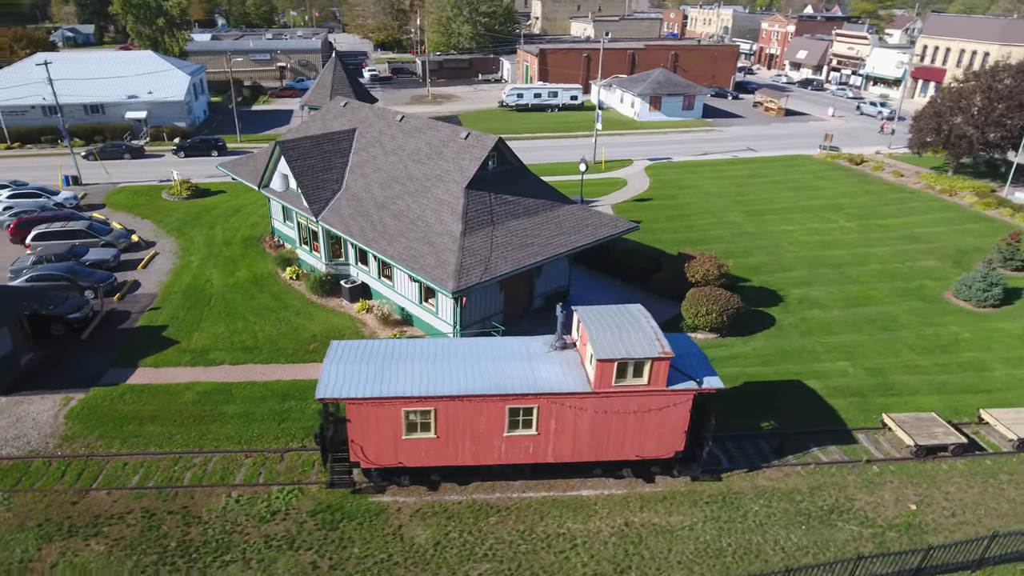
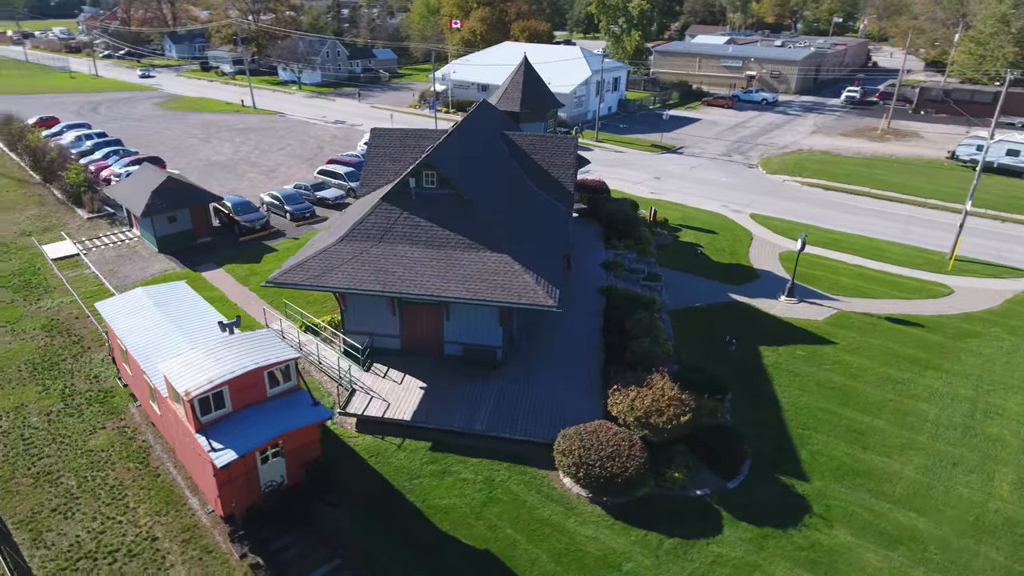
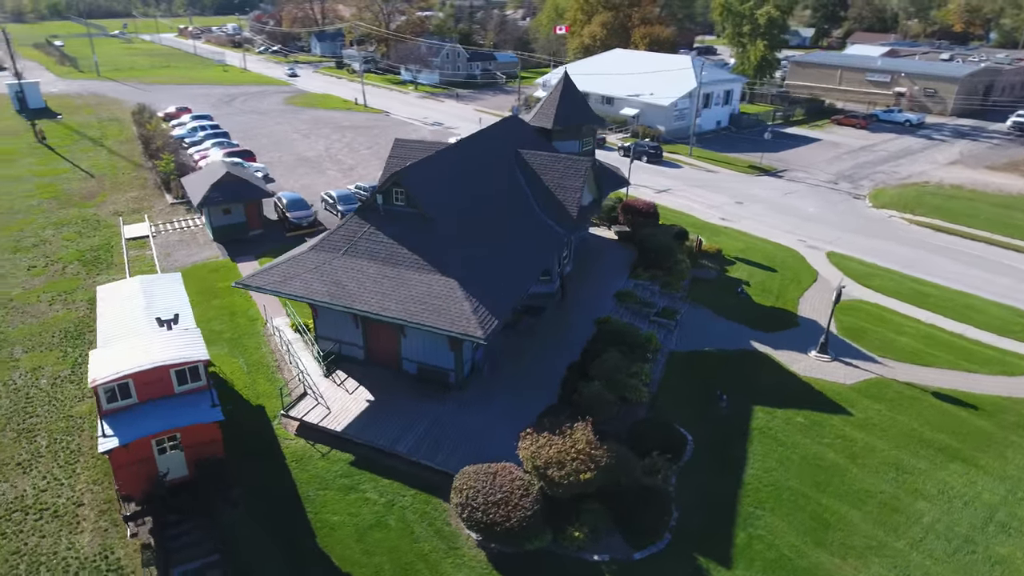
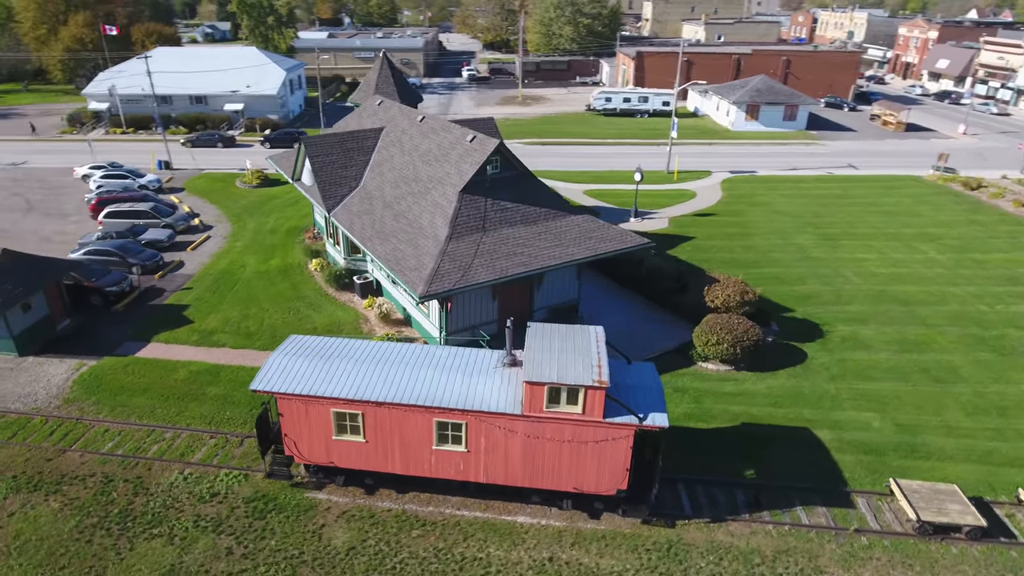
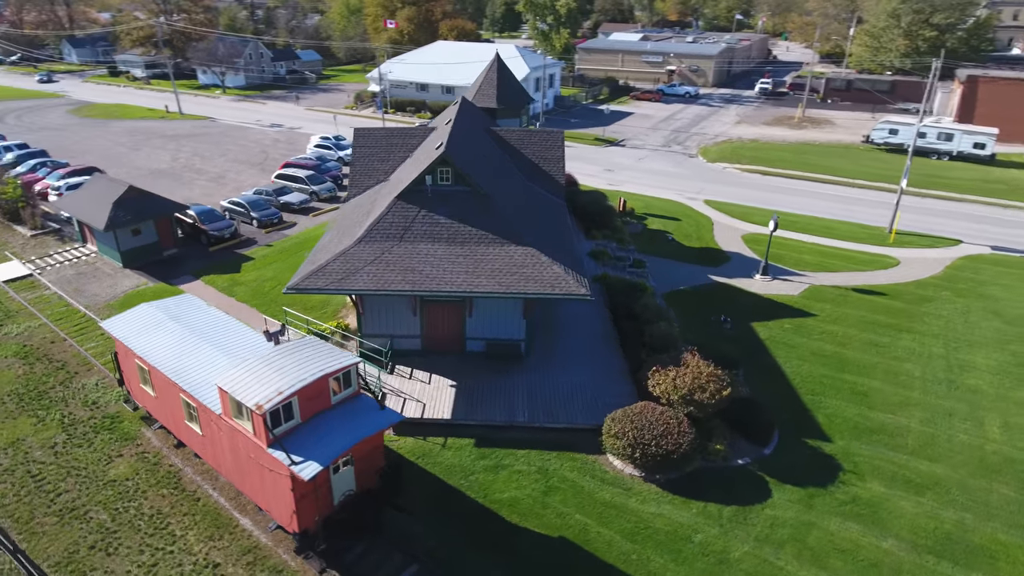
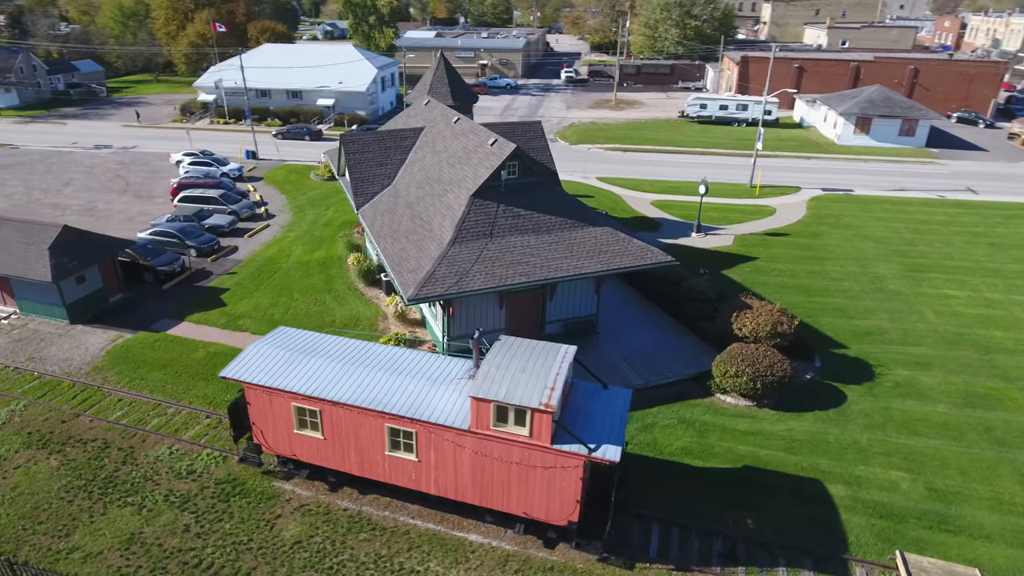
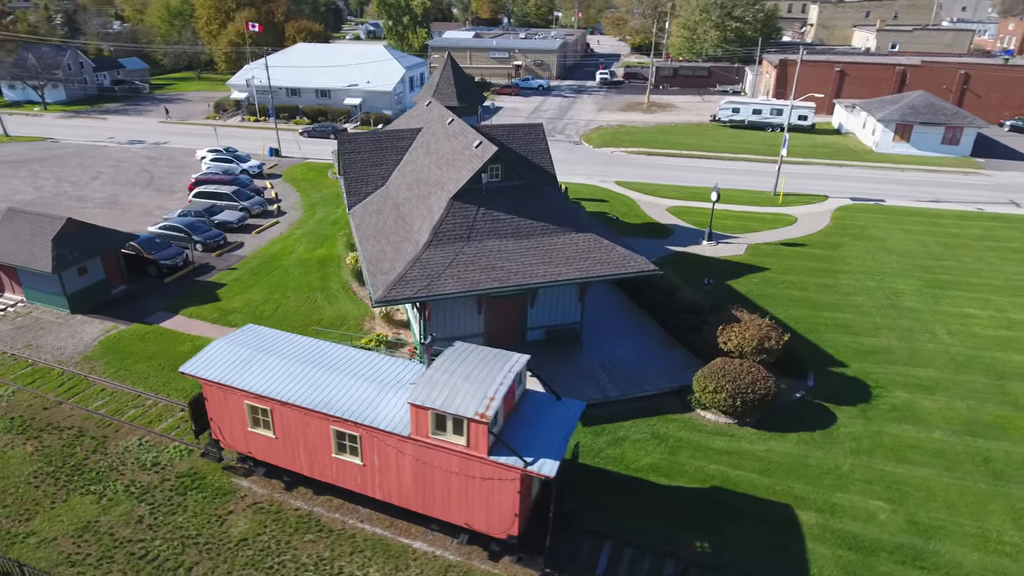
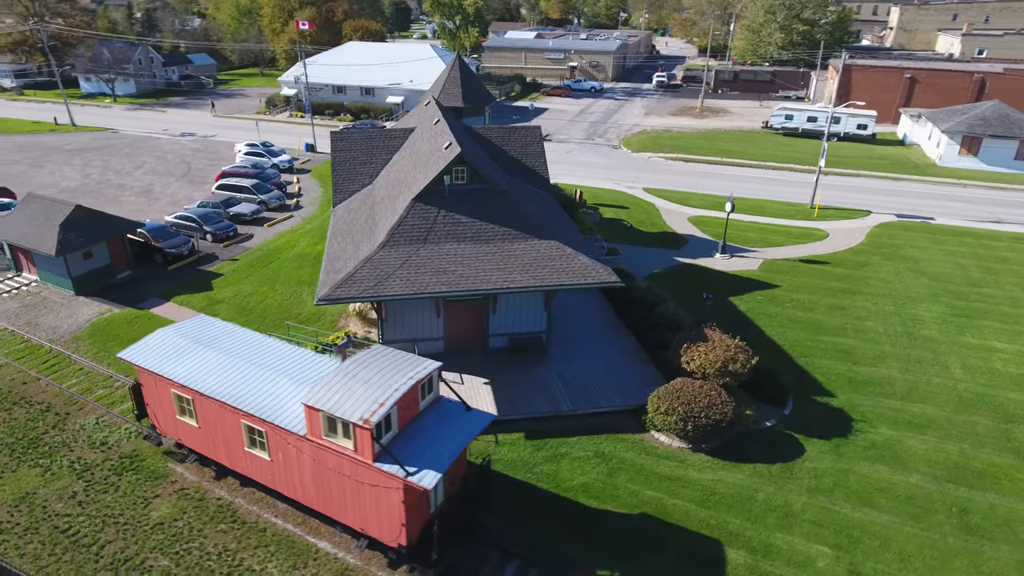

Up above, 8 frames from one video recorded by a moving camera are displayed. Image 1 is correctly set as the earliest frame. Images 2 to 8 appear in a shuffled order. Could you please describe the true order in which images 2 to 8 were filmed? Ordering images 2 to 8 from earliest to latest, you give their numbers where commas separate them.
4, 6, 7, 8, 5, 2, 3
